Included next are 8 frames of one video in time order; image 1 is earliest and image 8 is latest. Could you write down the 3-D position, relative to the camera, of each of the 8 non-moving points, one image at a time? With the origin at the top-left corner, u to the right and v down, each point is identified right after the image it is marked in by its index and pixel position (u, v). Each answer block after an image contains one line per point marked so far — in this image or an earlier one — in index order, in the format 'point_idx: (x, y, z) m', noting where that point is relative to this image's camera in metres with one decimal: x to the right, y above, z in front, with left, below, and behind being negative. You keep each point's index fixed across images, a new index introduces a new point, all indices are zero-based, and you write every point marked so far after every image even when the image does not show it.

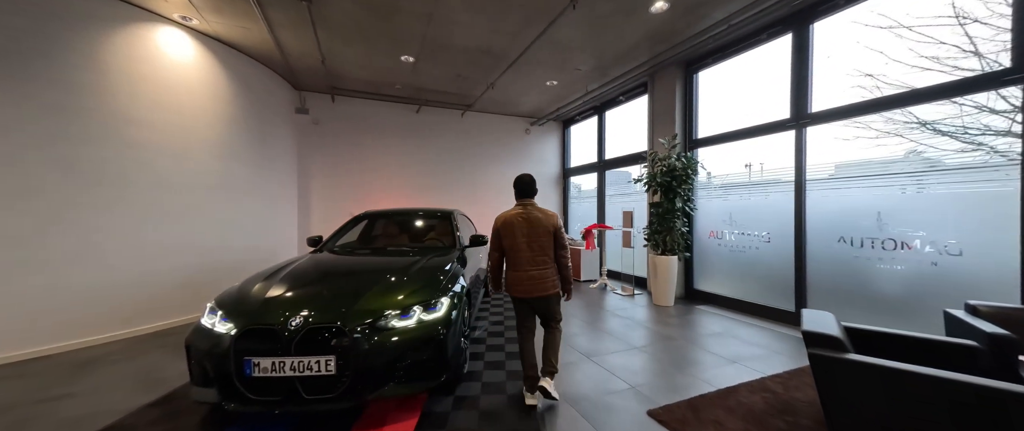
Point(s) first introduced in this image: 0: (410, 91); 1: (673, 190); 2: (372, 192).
0: (-1.7, +2.0, +5.4) m
1: (+2.0, +0.3, +4.0) m
2: (-2.5, +0.4, +6.0) m
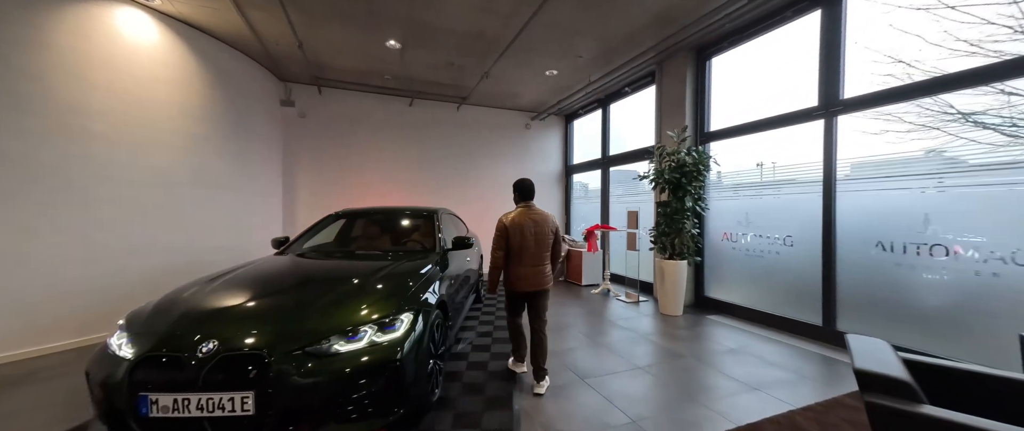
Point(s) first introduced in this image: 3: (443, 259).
0: (-1.7, +2.0, +5.1) m
1: (+1.9, +0.3, +3.7) m
2: (-2.6, +0.5, +5.7) m
3: (-0.6, -0.4, +2.8) m
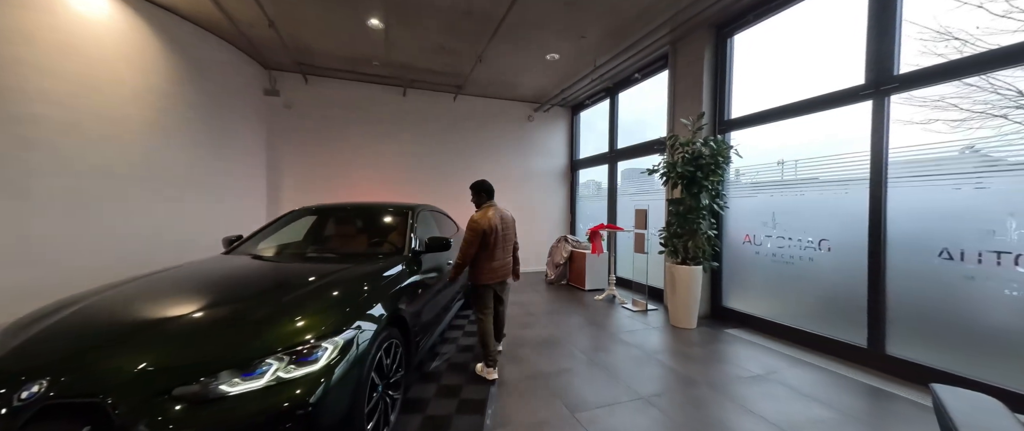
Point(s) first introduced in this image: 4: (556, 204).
0: (-1.7, +2.1, +4.8) m
1: (+1.8, +0.3, +3.2) m
2: (-2.6, +0.5, +5.4) m
3: (-0.7, -0.3, +2.5) m
4: (+0.9, +0.2, +6.7) m
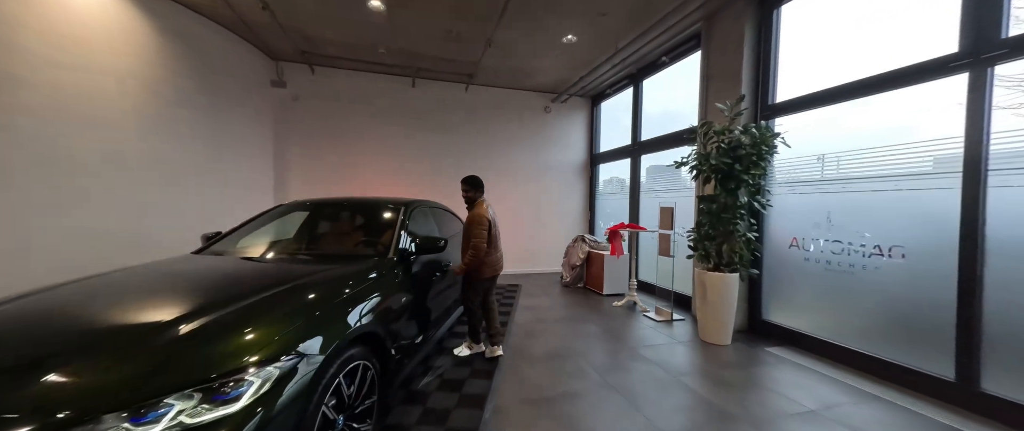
0: (-1.6, +2.1, +4.5) m
1: (+1.9, +0.3, +2.8) m
2: (-2.4, +0.6, +5.3) m
3: (-0.7, -0.3, +2.2) m
4: (+1.2, +0.3, +6.3) m
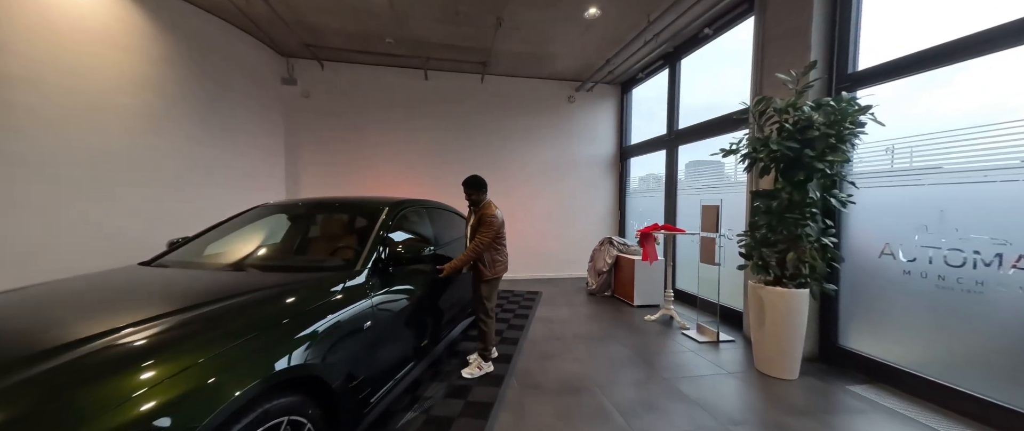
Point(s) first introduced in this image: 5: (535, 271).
0: (-1.3, +2.1, +4.2) m
1: (+1.9, +0.3, +2.2) m
2: (-2.1, +0.6, +5.0) m
3: (-0.7, -0.3, +1.9) m
4: (+1.6, +0.3, +5.8) m
5: (+0.4, -0.9, +5.6) m
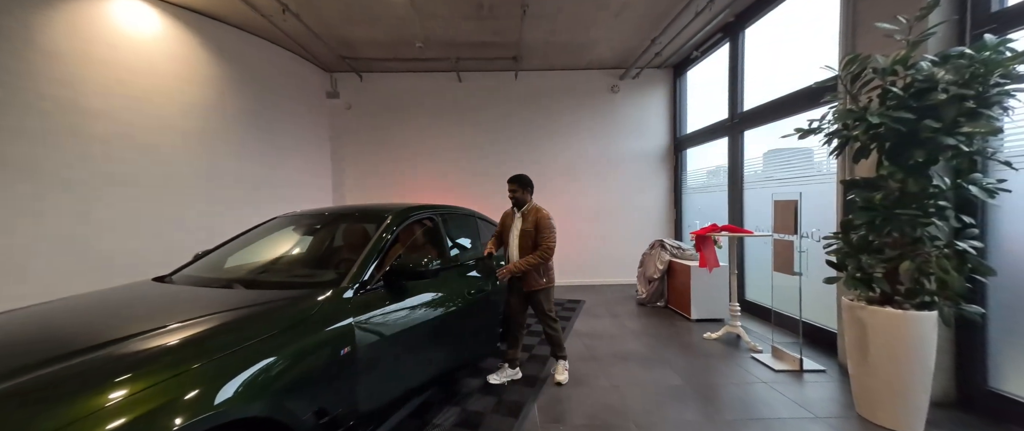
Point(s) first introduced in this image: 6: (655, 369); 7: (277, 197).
0: (-0.9, +2.1, +4.2) m
1: (+2.0, +0.4, +1.6) m
2: (-1.5, +0.5, +5.1) m
3: (-0.6, -0.4, +1.7) m
4: (+2.2, +0.3, +5.2) m
5: (+1.1, -1.0, +5.2) m
6: (+1.0, -1.1, +2.4) m
7: (-2.9, +0.2, +4.1) m
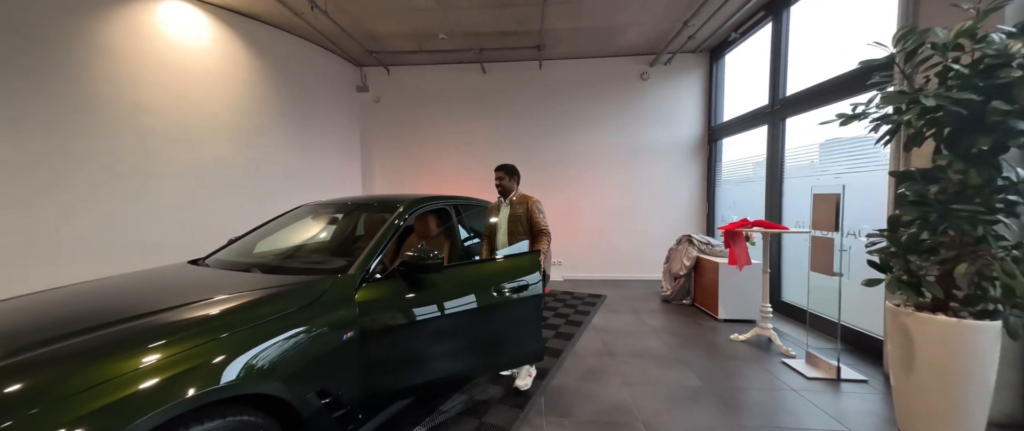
0: (-0.7, +2.2, +4.2) m
1: (+2.0, +0.4, +1.4) m
2: (-1.1, +0.6, +5.2) m
3: (-0.6, -0.3, +1.7) m
4: (+2.6, +0.4, +4.9) m
5: (+1.4, -0.8, +5.1) m
6: (+1.1, -1.1, +2.3) m
7: (-2.6, +0.4, +4.4) m
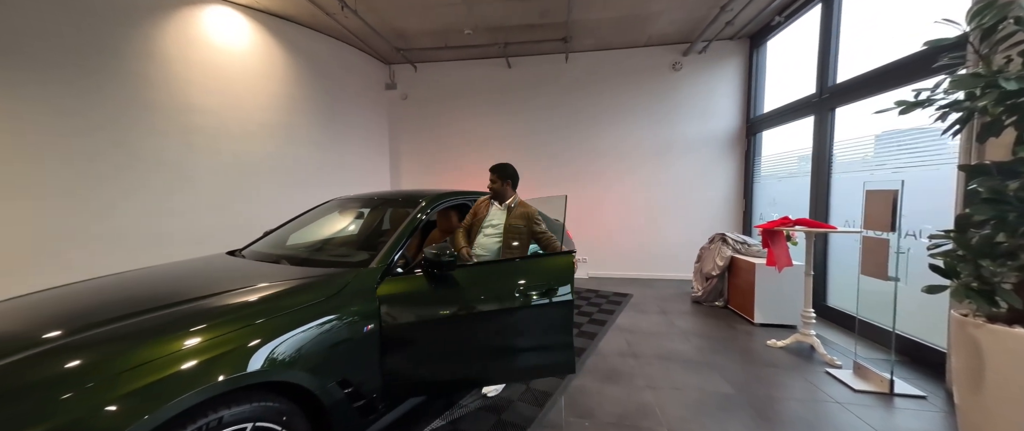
0: (-0.3, +2.2, +4.2) m
1: (+2.0, +0.4, +1.2) m
2: (-0.7, +0.7, +5.2) m
3: (-0.5, -0.3, +1.8) m
4: (+2.9, +0.4, +4.7) m
5: (+1.8, -0.8, +4.9) m
6: (+1.3, -1.1, +2.2) m
7: (-2.3, +0.4, +4.5) m
